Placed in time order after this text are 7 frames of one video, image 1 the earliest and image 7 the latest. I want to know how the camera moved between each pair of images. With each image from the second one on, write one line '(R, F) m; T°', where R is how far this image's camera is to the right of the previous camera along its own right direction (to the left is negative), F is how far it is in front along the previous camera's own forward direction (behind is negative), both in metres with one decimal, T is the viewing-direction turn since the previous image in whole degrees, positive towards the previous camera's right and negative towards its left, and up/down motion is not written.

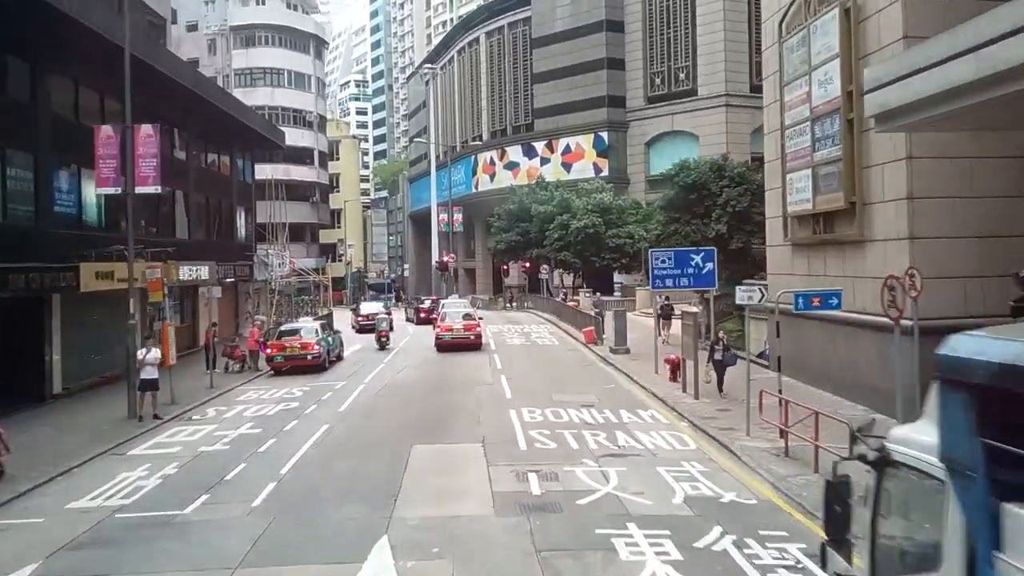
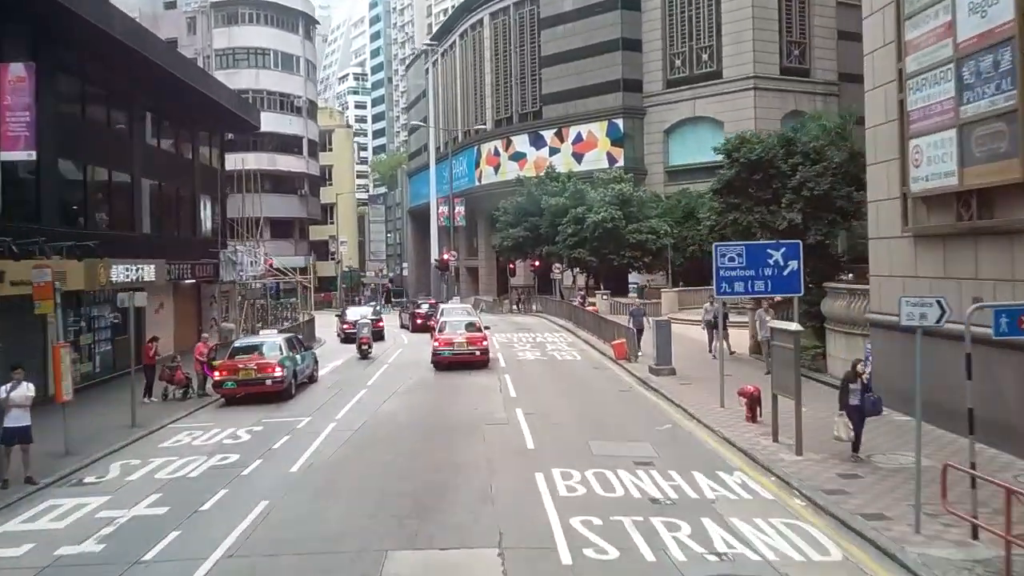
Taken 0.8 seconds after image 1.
(-0.4, +6.1) m; 0°
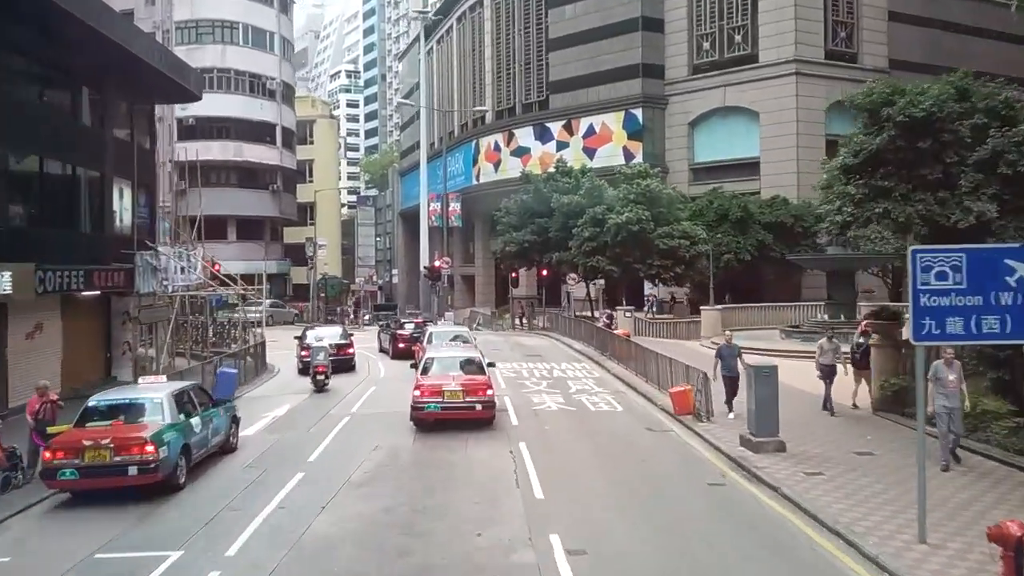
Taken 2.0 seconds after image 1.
(-0.5, +8.4) m; 0°
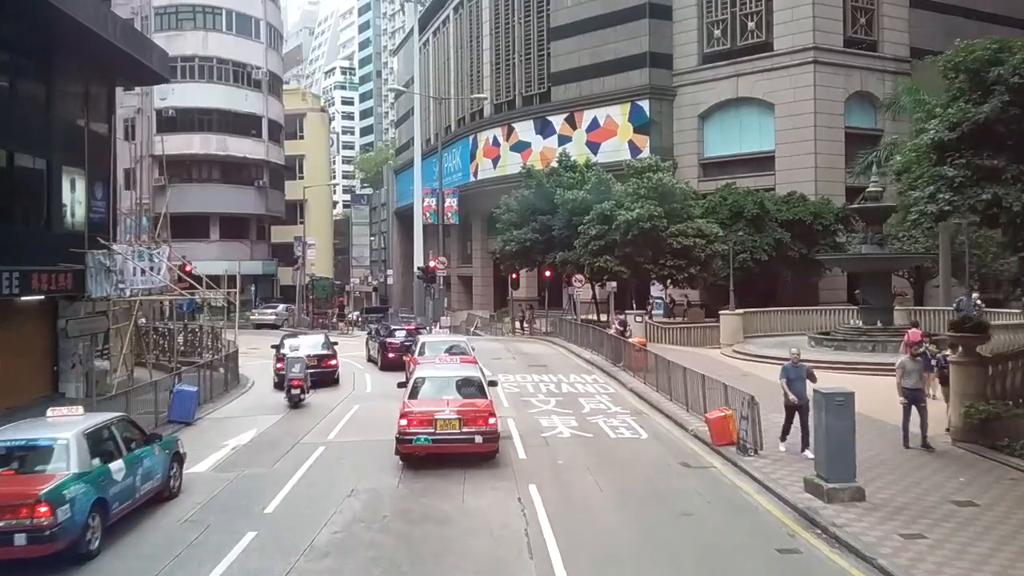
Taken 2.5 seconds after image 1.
(-0.2, +3.2) m; 0°
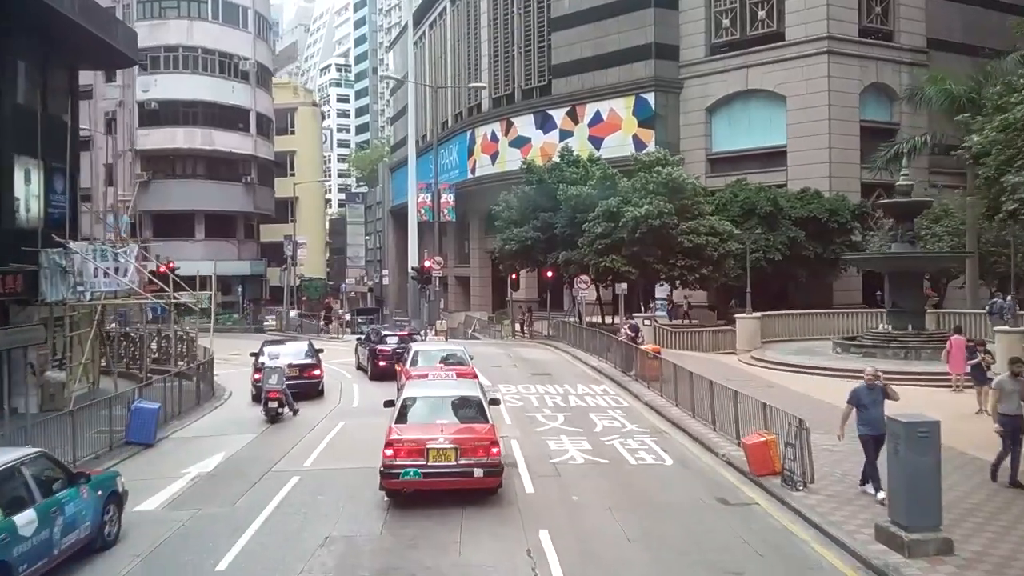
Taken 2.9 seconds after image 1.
(-0.1, +2.3) m; 0°
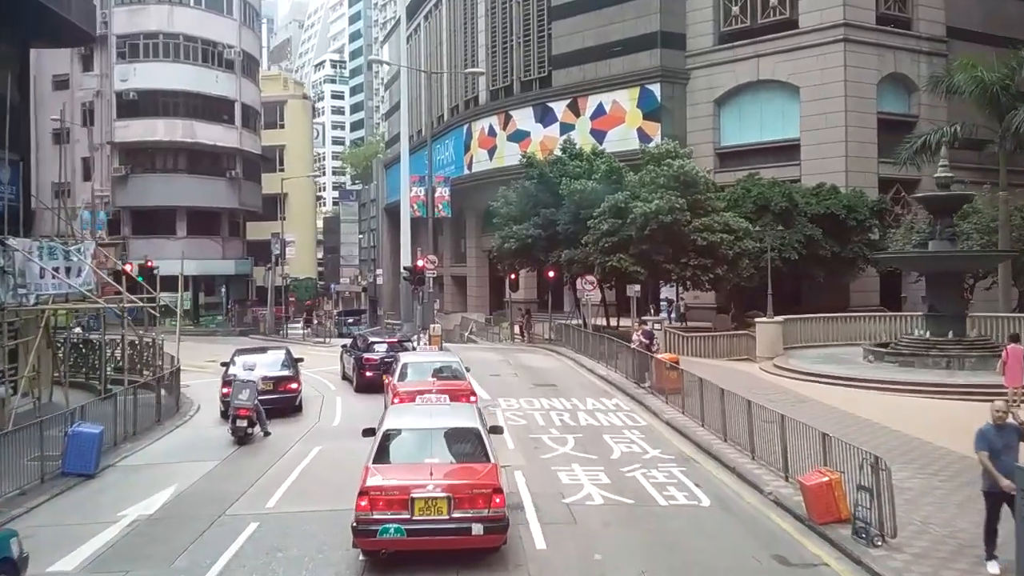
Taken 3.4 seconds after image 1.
(-0.1, +2.6) m; 0°
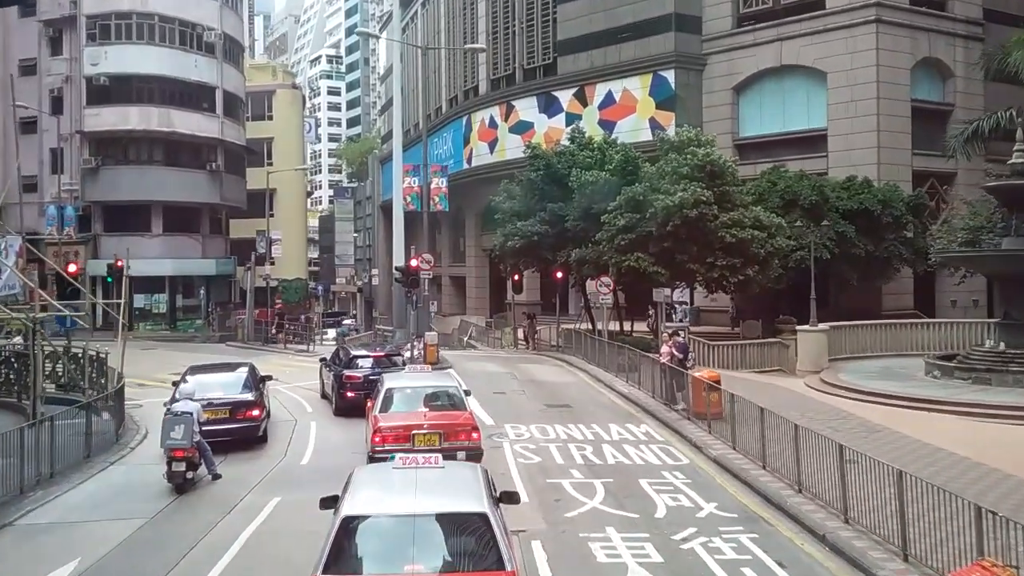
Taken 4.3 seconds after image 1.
(-0.2, +3.6) m; 0°
